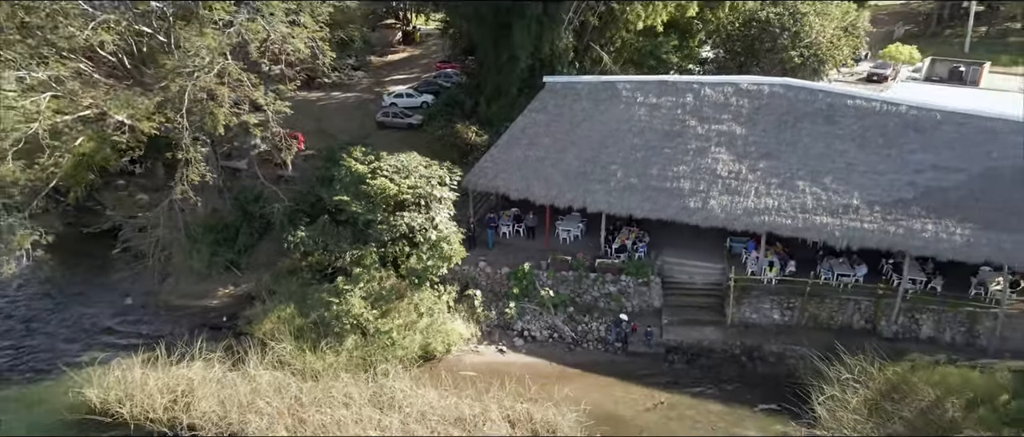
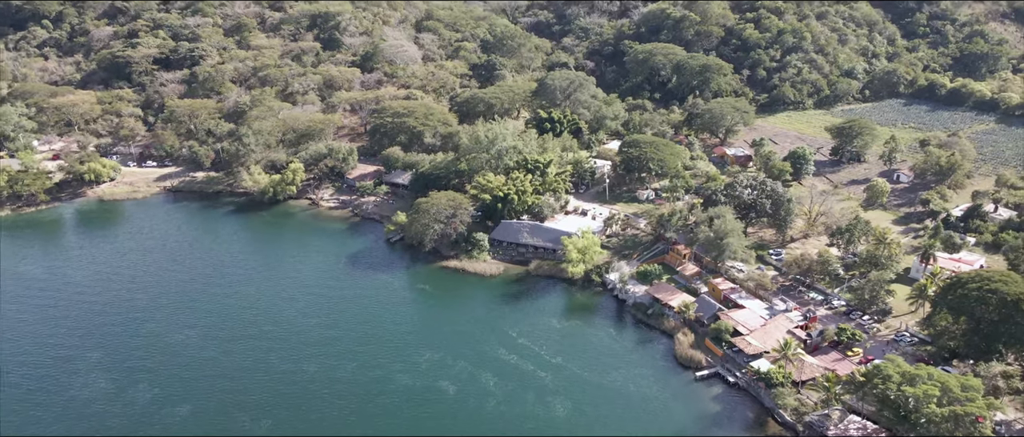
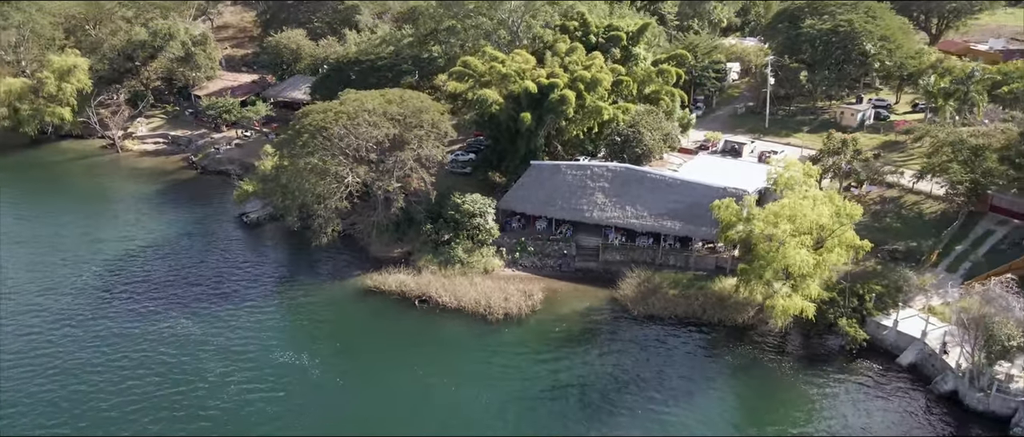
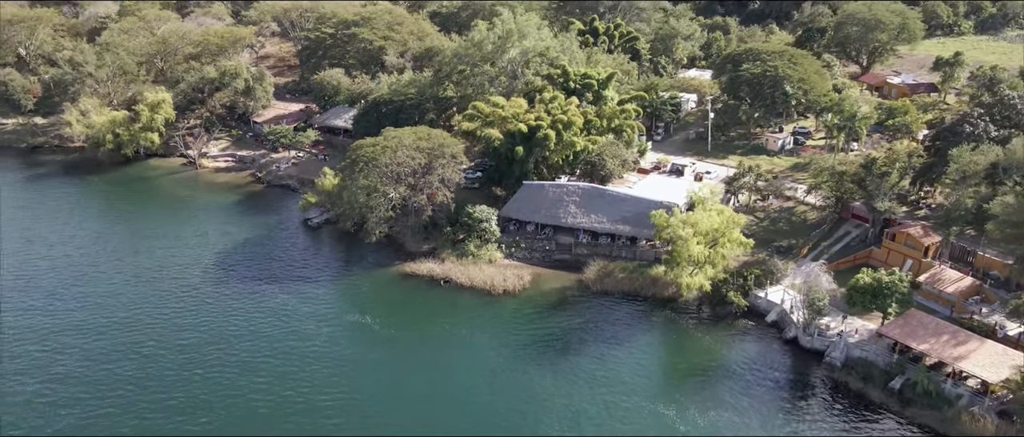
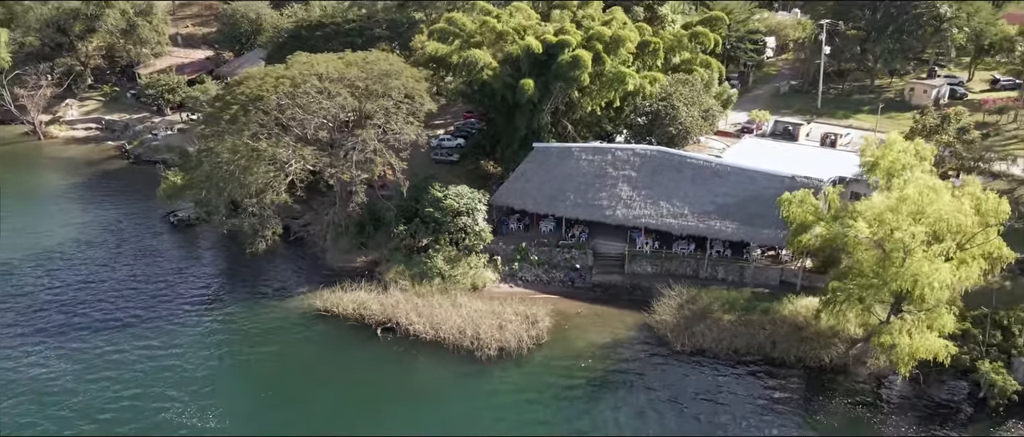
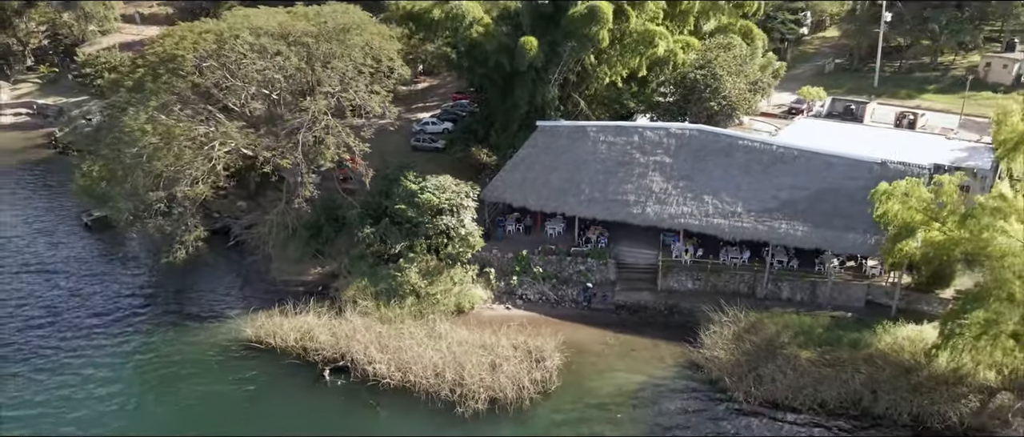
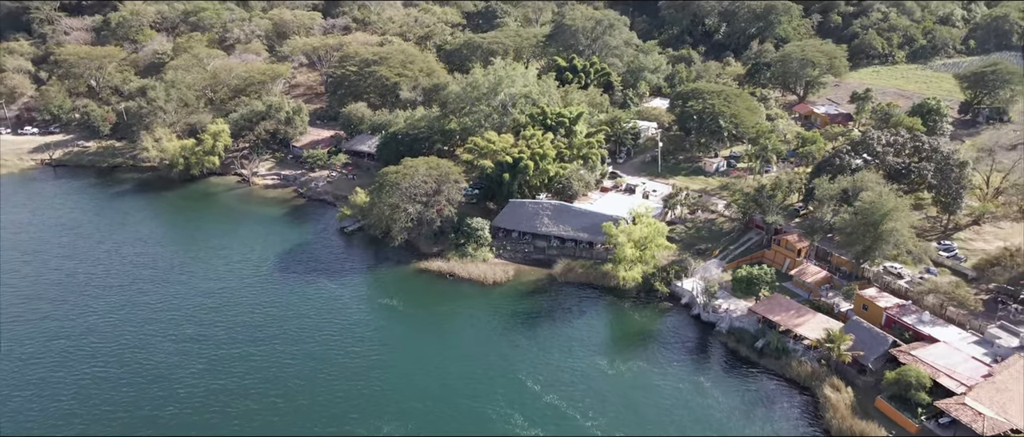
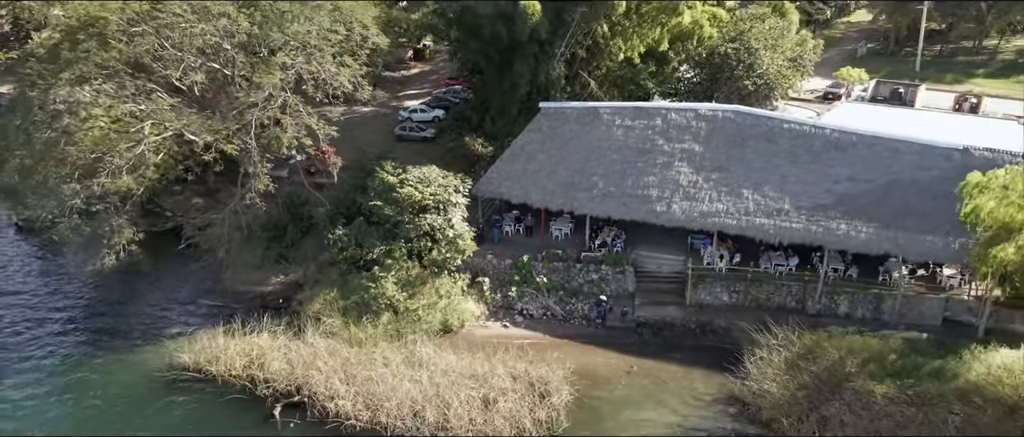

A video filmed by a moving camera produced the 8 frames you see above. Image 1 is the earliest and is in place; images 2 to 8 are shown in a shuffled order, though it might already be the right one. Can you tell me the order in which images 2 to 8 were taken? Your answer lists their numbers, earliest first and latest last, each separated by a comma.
8, 6, 5, 3, 4, 7, 2
